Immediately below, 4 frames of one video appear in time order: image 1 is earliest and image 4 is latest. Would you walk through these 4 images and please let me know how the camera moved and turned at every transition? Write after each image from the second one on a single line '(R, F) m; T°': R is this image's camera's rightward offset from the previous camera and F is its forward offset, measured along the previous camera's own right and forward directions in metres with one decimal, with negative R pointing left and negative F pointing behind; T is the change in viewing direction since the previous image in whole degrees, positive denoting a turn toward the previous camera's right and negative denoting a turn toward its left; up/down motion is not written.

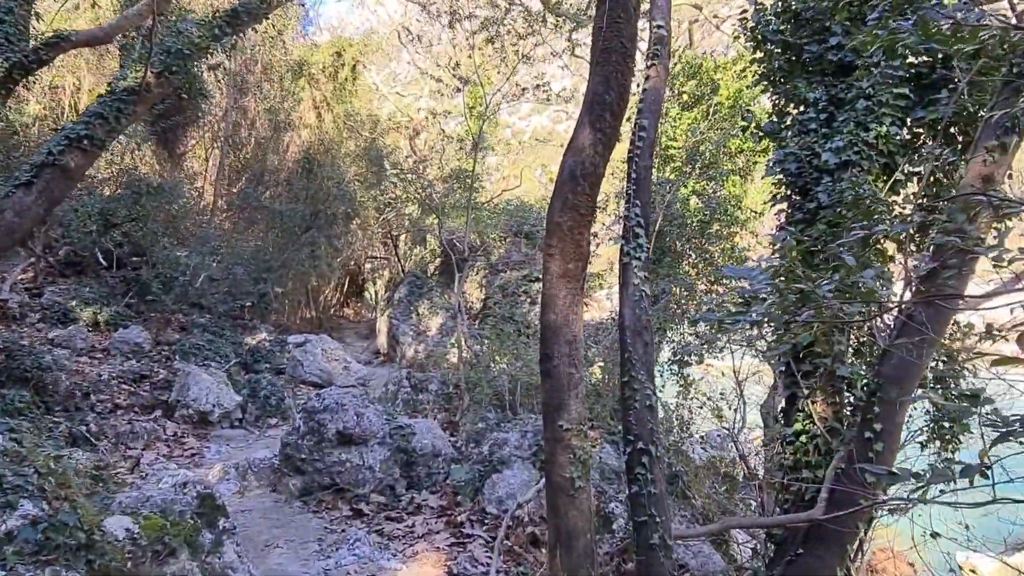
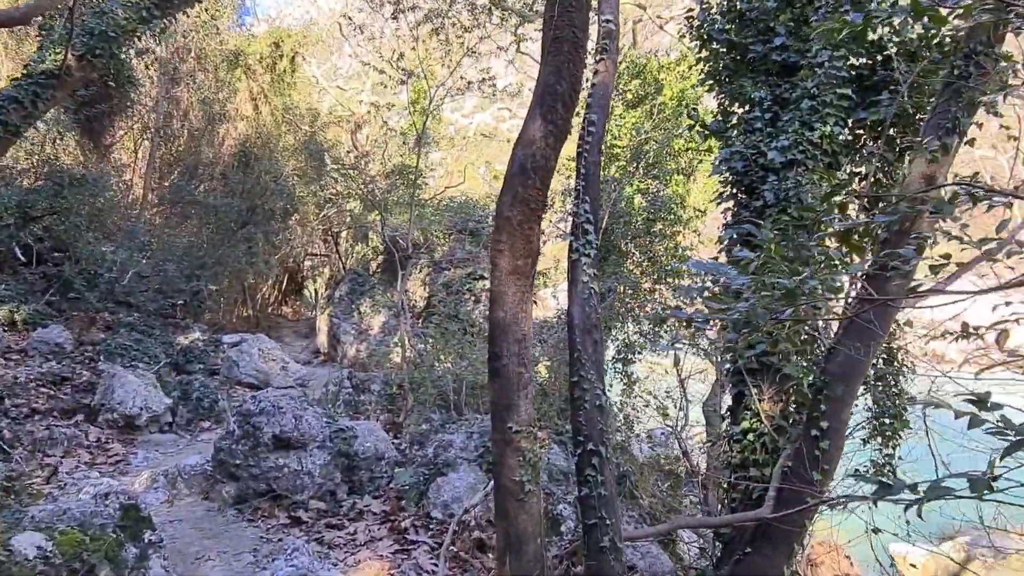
(0.0, +0.1) m; +4°
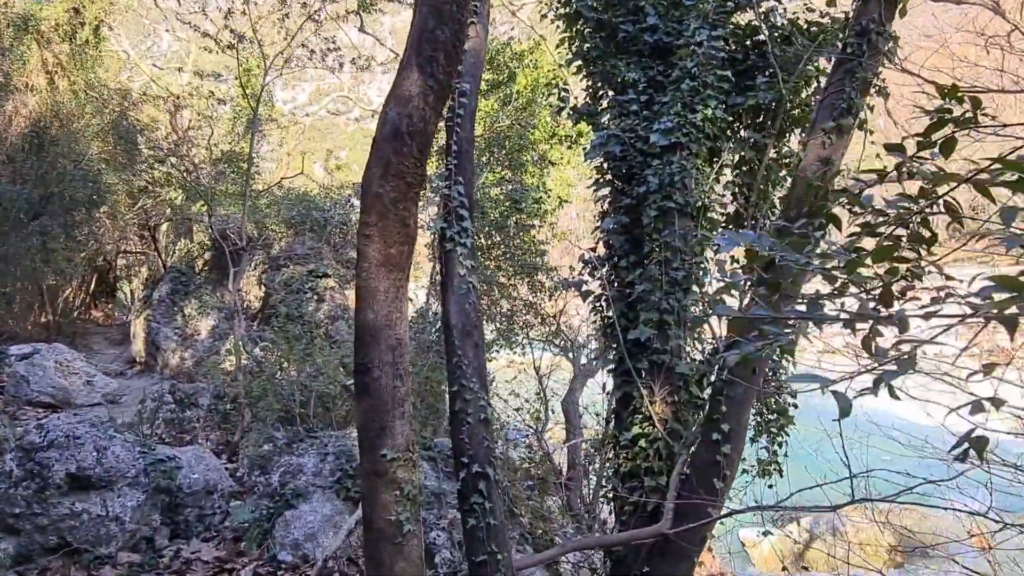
(-0.1, +0.6) m; +12°
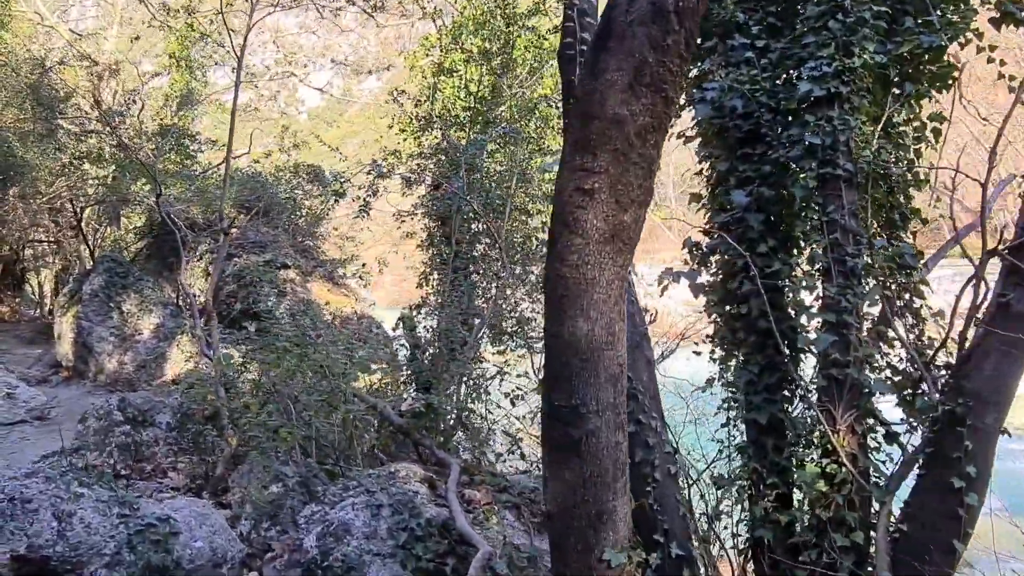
(-0.8, +1.1) m; +6°
